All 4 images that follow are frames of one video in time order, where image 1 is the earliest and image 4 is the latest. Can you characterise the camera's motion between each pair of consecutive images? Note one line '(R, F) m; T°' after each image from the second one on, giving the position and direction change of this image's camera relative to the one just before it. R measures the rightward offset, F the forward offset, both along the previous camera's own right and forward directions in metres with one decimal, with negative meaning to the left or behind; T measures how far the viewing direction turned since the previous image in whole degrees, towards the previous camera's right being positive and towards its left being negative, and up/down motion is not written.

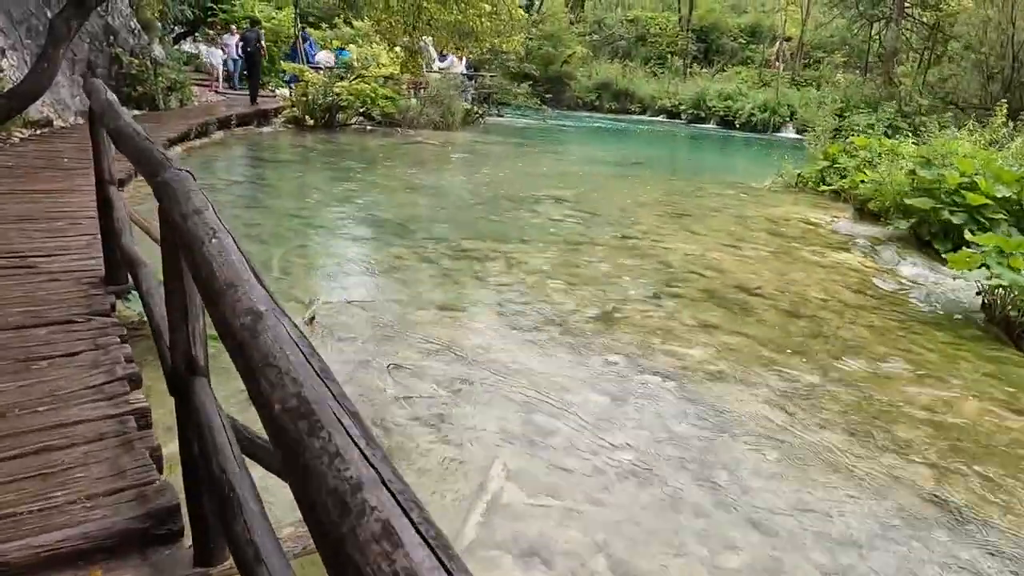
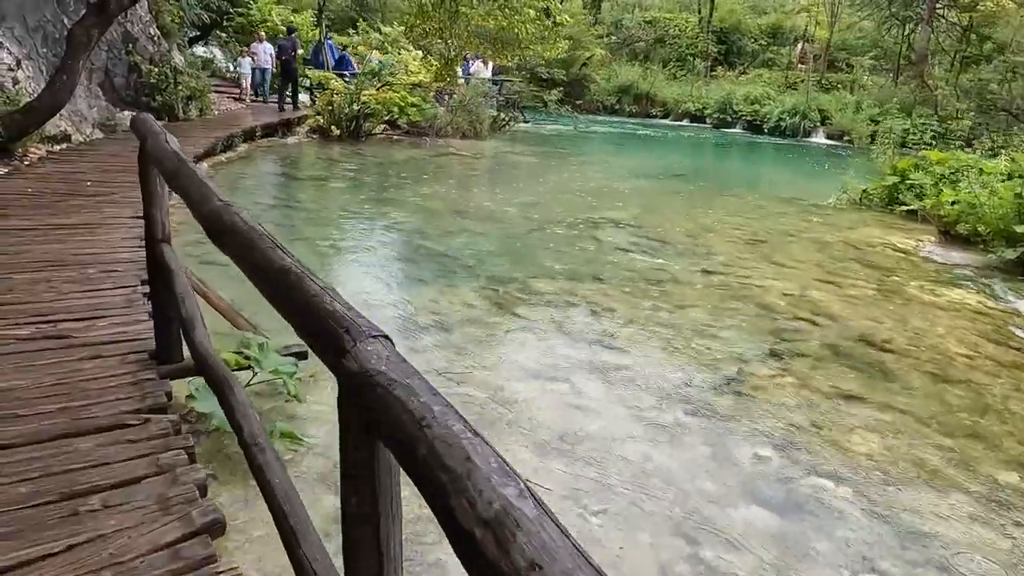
(-0.6, +0.8) m; 0°
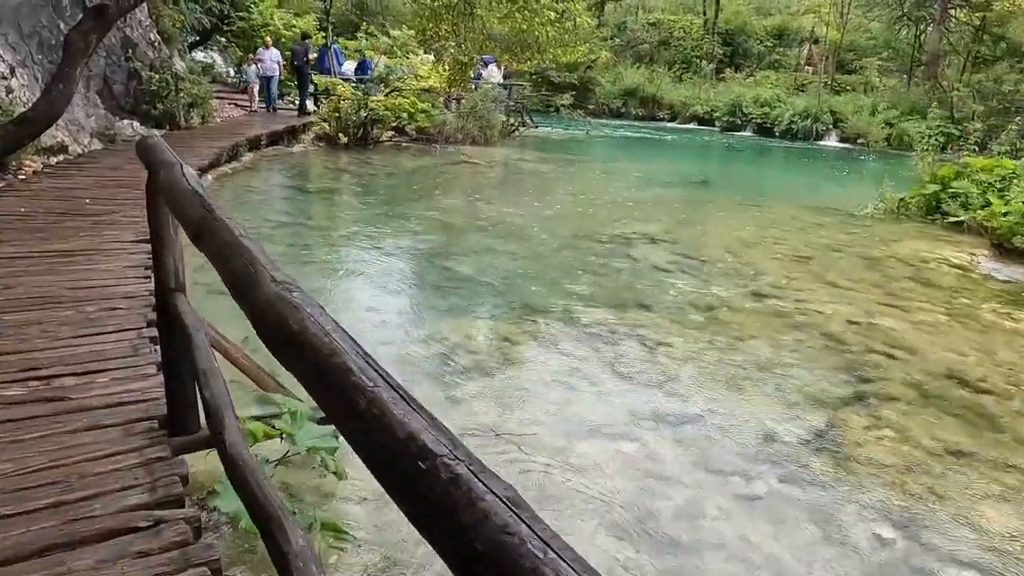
(-0.3, +0.6) m; 0°
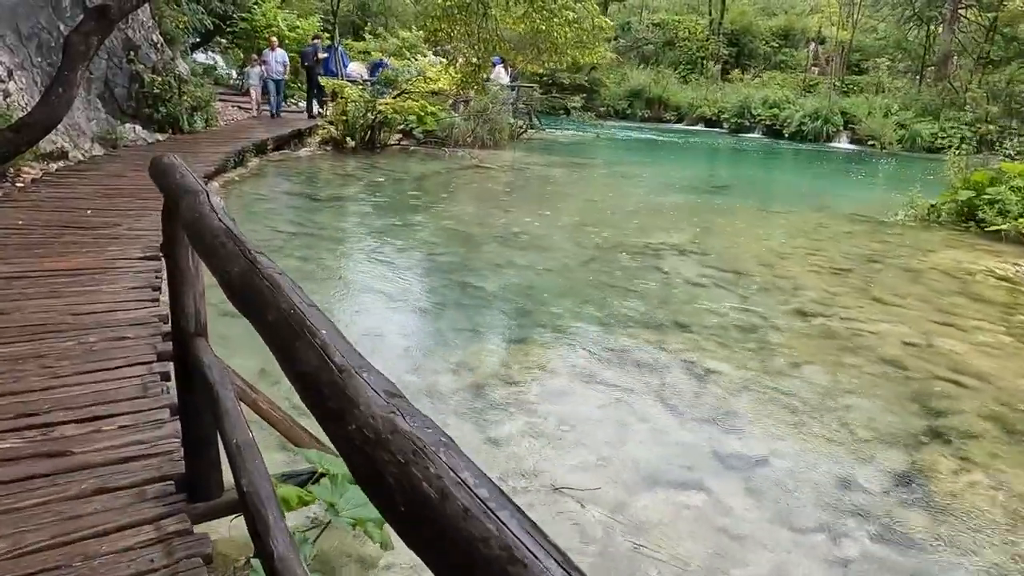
(-0.2, +0.4) m; 0°
